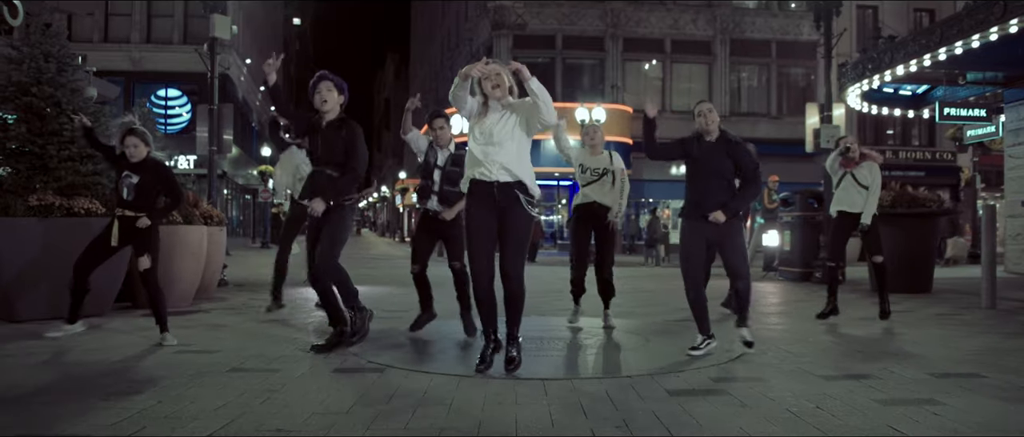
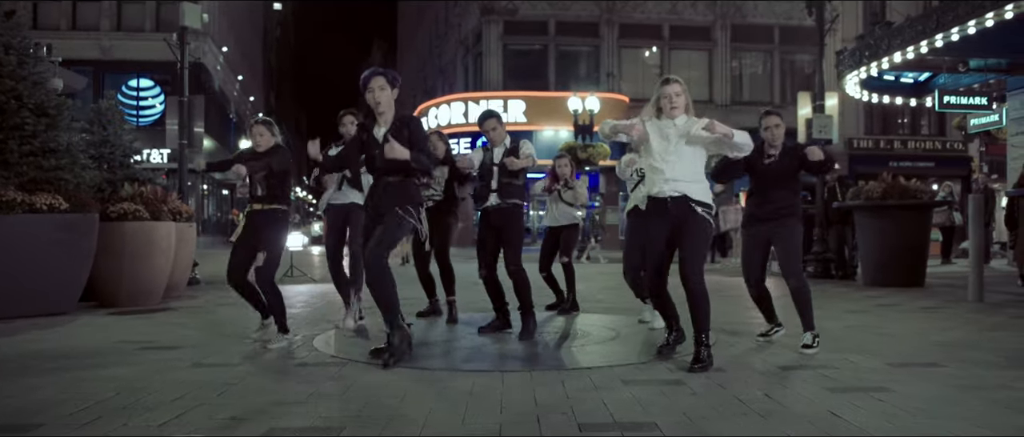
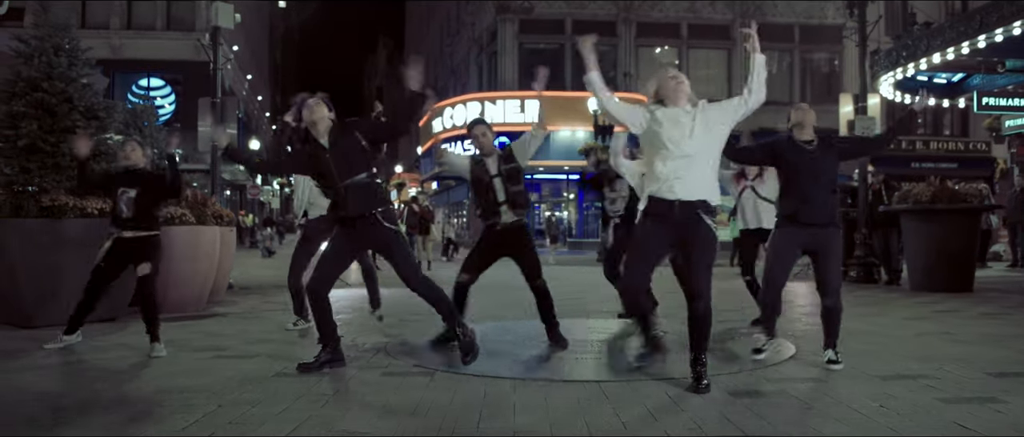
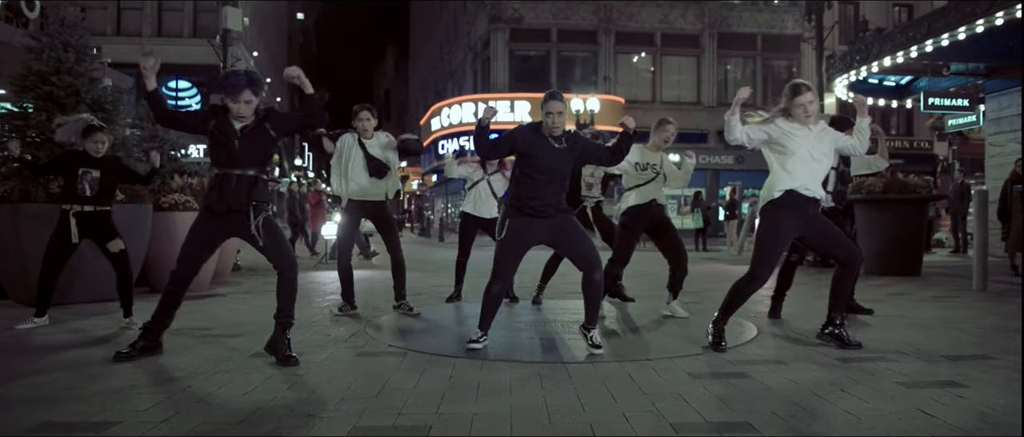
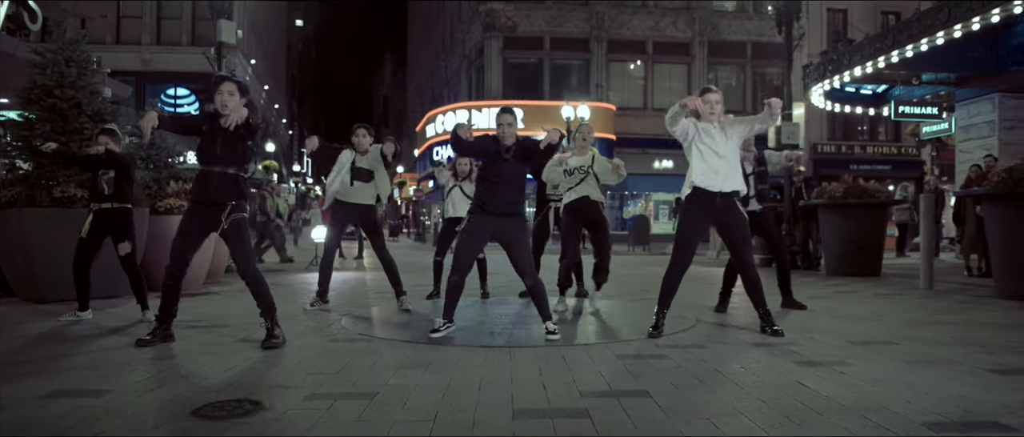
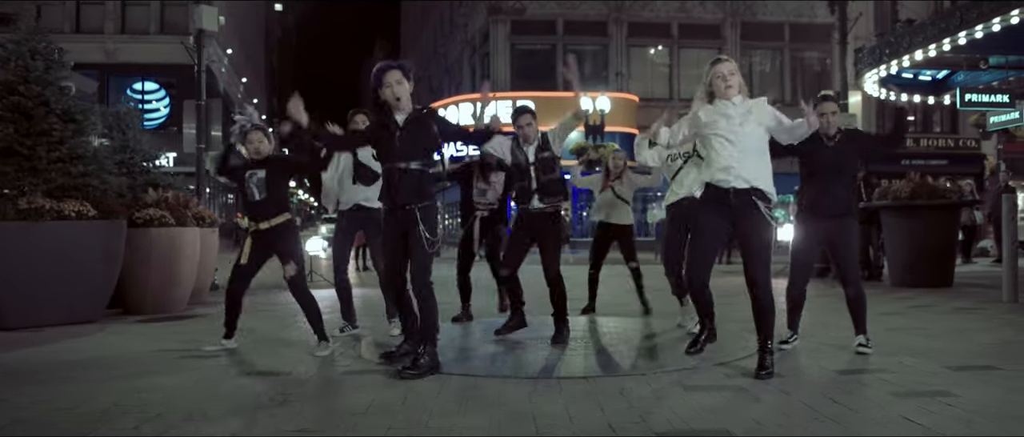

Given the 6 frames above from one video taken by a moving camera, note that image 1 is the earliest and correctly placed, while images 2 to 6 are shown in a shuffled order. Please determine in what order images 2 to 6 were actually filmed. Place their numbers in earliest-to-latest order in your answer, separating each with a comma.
3, 6, 2, 5, 4
